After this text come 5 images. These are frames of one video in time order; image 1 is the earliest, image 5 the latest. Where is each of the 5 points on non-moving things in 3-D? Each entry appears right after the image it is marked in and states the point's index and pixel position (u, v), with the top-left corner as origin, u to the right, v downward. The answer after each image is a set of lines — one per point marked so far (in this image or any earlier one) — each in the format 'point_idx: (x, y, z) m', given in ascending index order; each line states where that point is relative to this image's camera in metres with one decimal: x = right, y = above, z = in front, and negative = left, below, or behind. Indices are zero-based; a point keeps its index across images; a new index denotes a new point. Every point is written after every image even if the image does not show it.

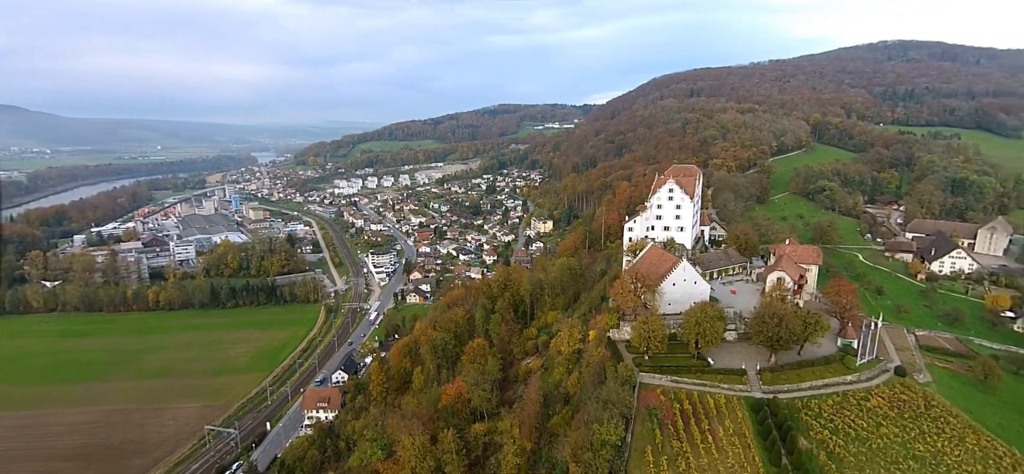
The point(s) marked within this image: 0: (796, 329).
0: (+13.2, -4.3, +19.8) m
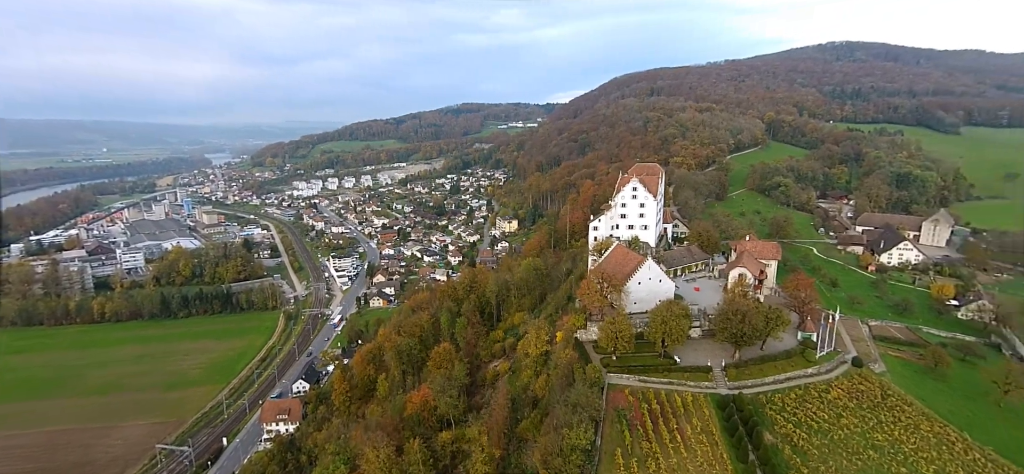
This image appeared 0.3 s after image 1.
0: (+11.6, -4.1, +20.0) m
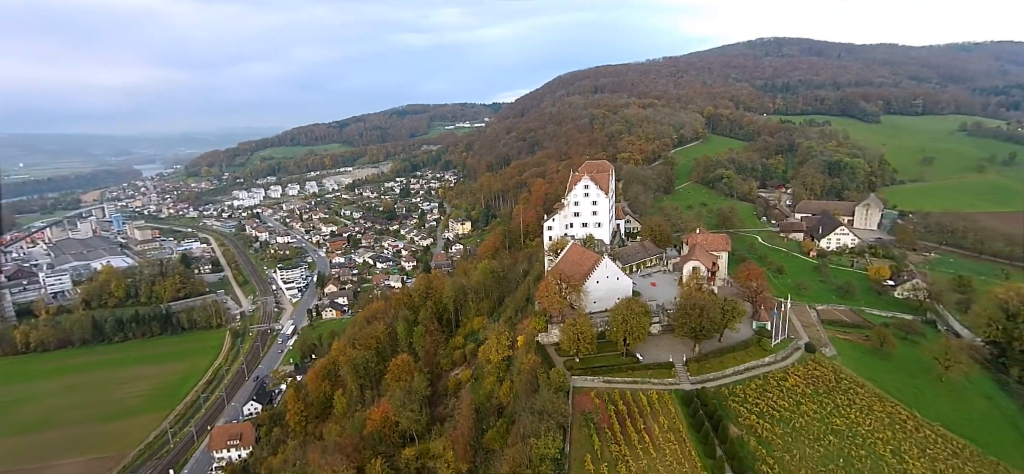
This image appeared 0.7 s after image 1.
0: (+9.7, -3.8, +20.1) m
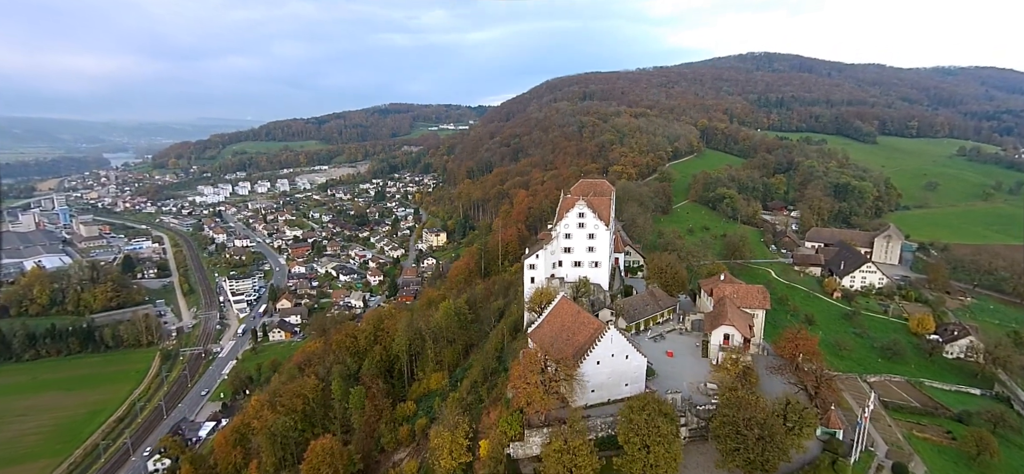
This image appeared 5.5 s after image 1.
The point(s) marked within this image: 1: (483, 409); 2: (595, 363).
0: (+8.3, -6.2, +13.1) m
1: (-1.3, -7.9, +20.0) m
2: (+3.3, -4.8, +17.1) m
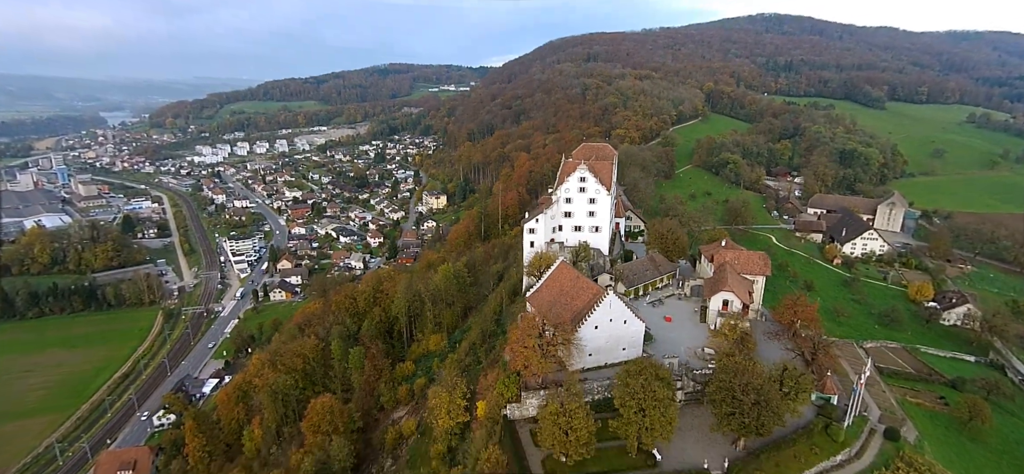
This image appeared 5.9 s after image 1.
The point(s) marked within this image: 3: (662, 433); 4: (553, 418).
0: (+8.2, -5.1, +13.1) m
1: (-1.4, -6.2, +20.1) m
2: (+3.2, -3.4, +17.0) m
3: (+4.5, -5.9, +13.1) m
4: (+1.3, -5.4, +13.4) m
